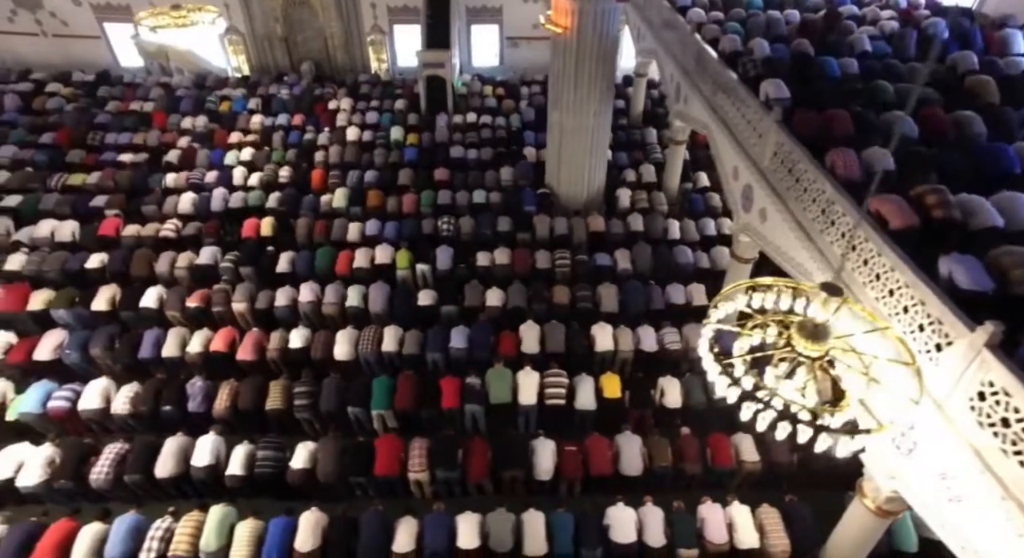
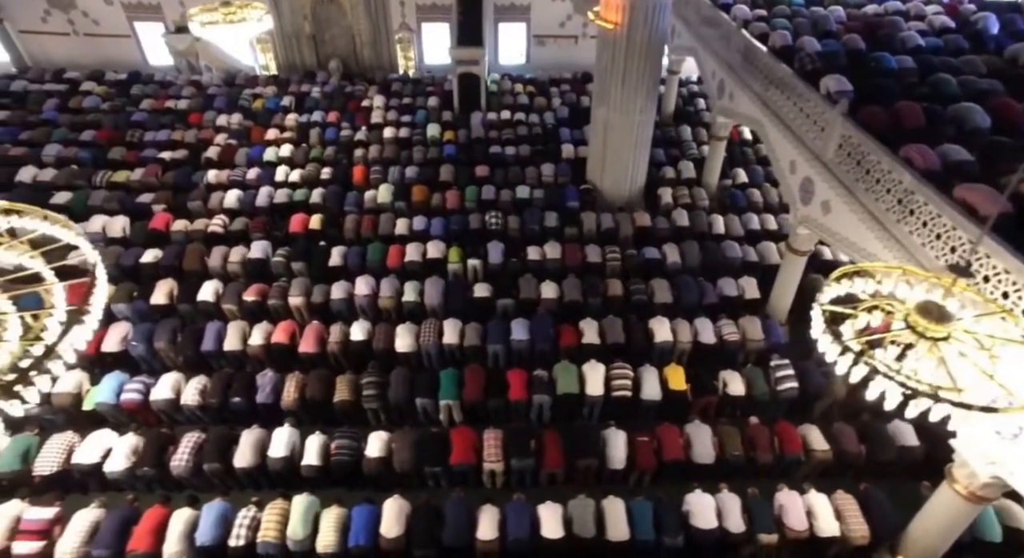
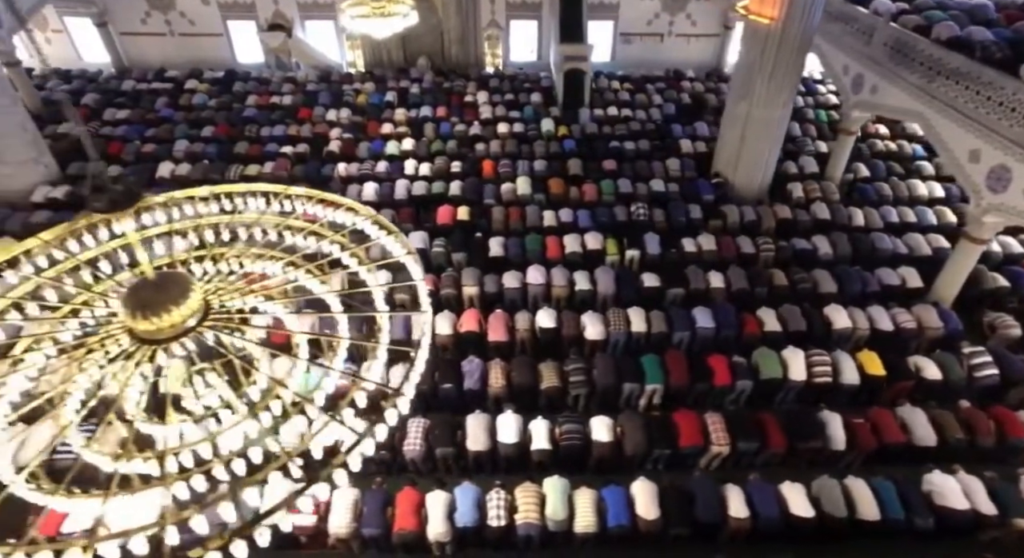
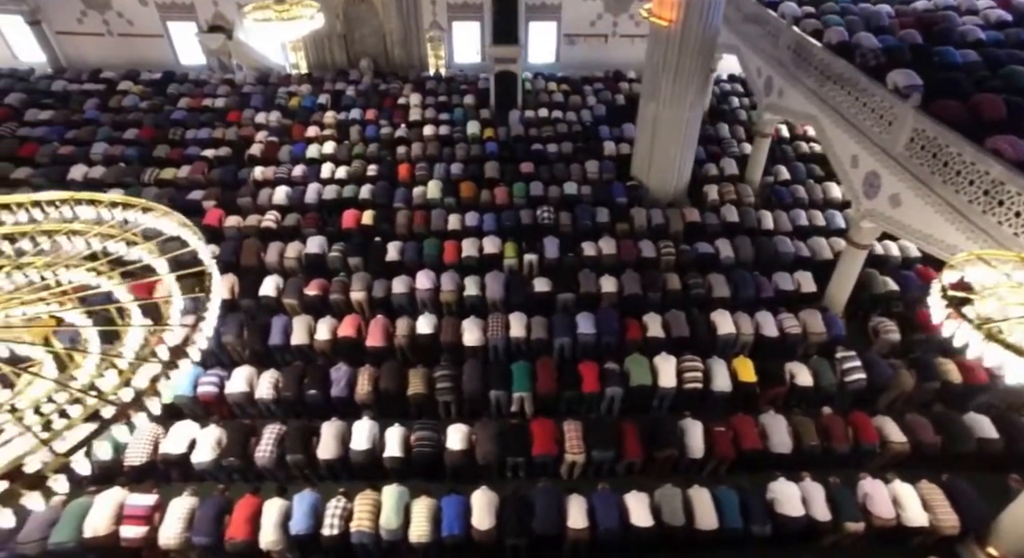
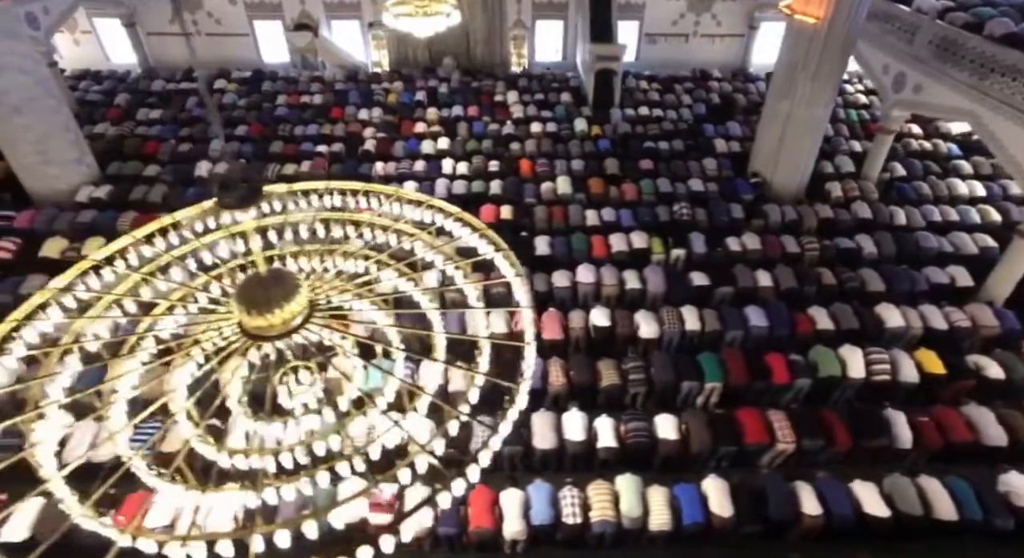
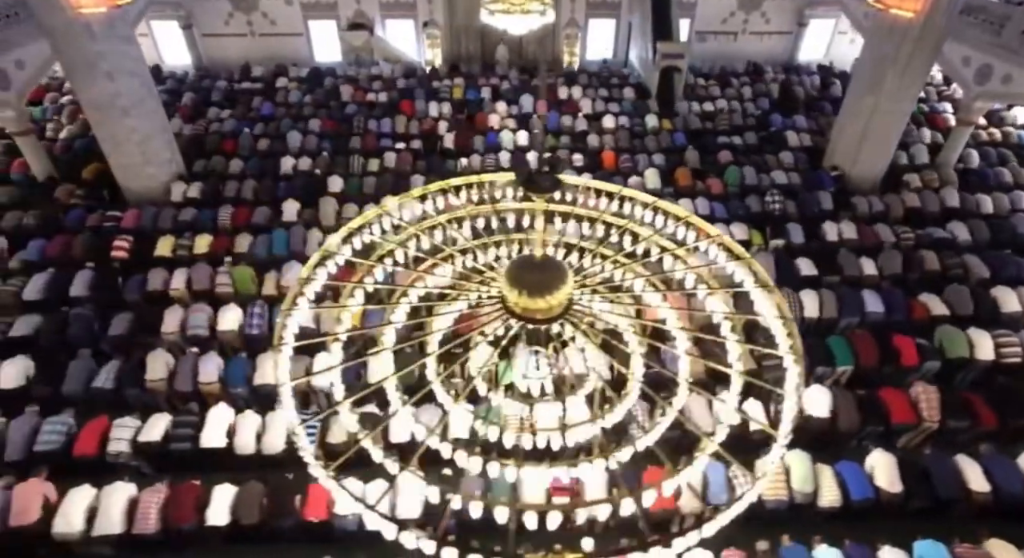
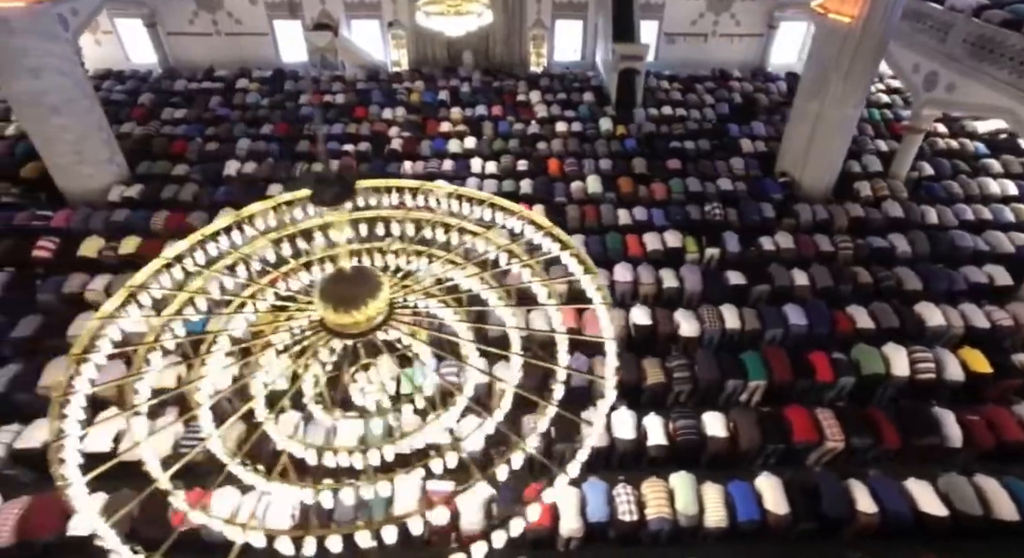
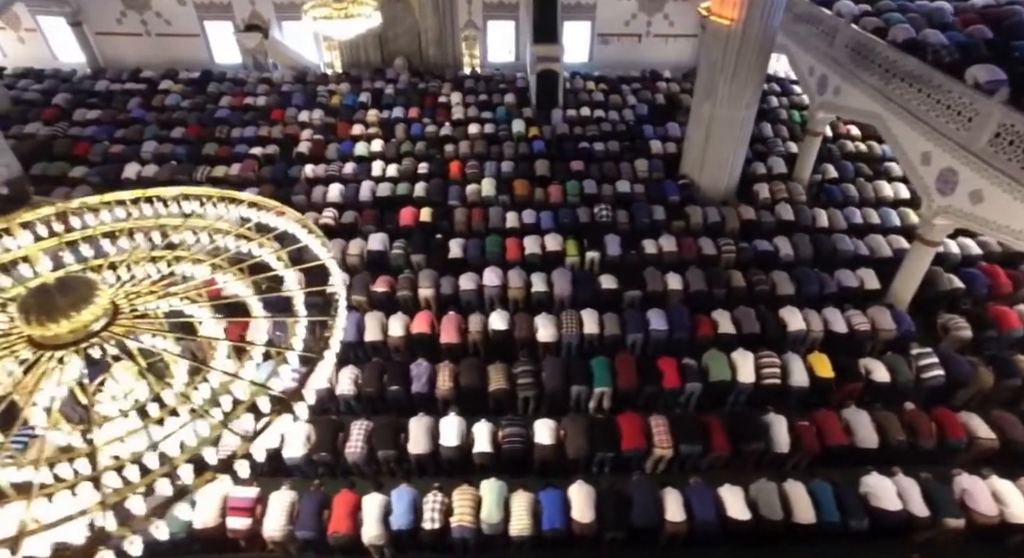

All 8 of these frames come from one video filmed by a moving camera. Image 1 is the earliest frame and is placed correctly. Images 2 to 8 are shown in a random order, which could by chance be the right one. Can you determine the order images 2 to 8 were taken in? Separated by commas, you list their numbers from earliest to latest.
2, 4, 8, 3, 5, 7, 6
